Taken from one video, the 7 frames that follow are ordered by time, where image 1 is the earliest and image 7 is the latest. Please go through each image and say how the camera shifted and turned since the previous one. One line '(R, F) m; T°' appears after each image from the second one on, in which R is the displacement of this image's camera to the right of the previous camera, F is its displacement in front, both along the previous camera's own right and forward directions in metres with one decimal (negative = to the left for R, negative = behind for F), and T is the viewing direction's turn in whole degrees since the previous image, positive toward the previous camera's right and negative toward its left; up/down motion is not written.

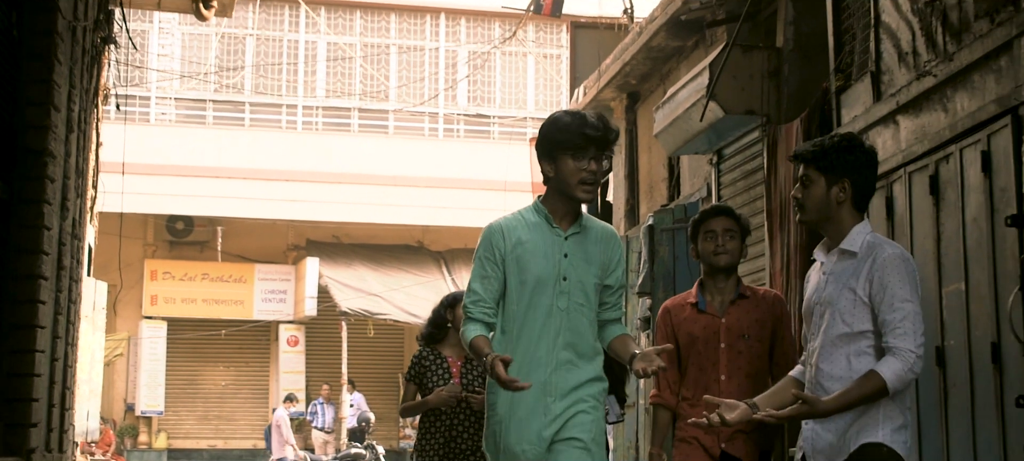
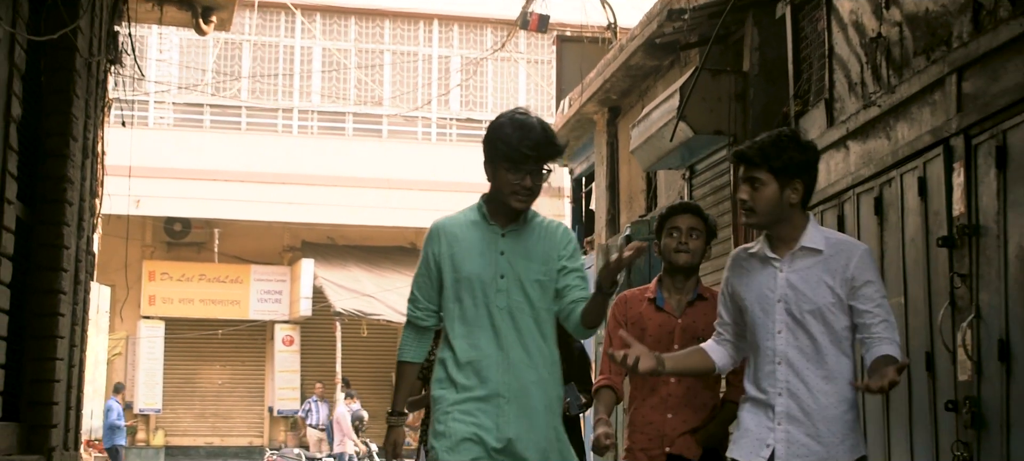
(+0.1, -0.6) m; 0°
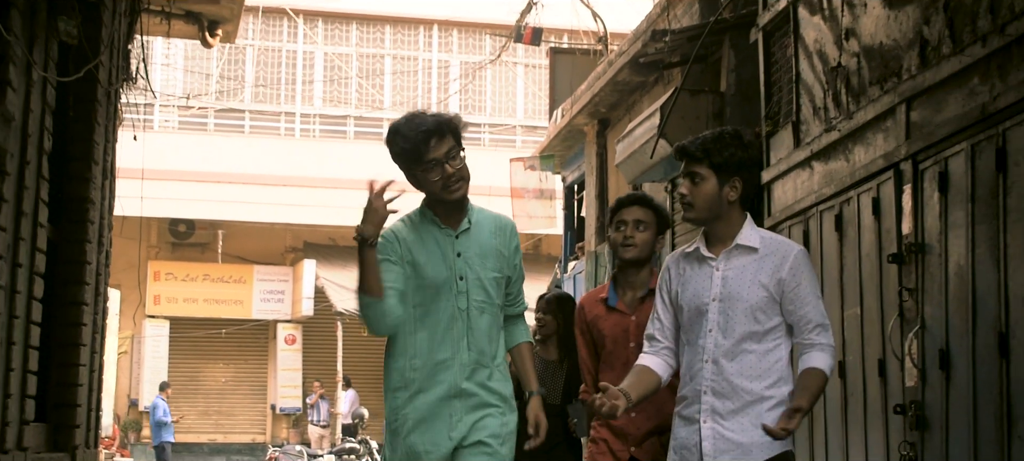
(+0.1, -0.6) m; 0°
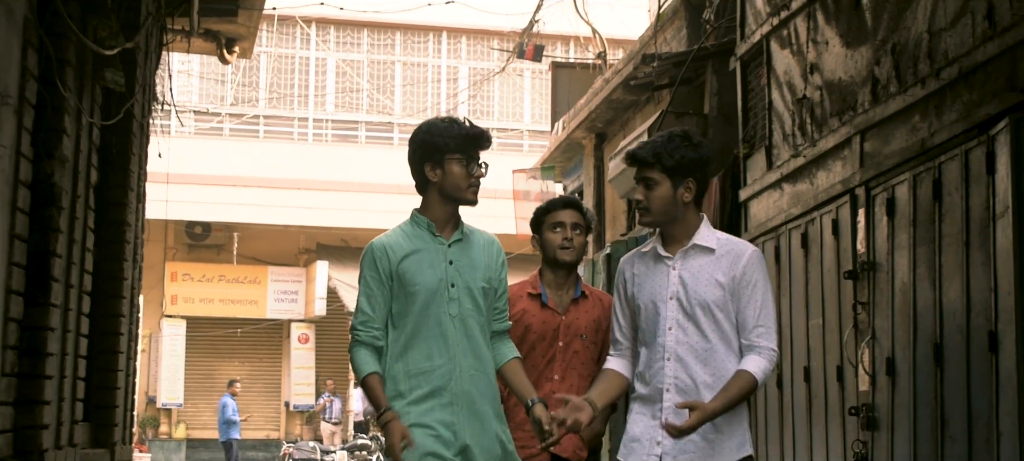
(+0.1, -0.8) m; 0°
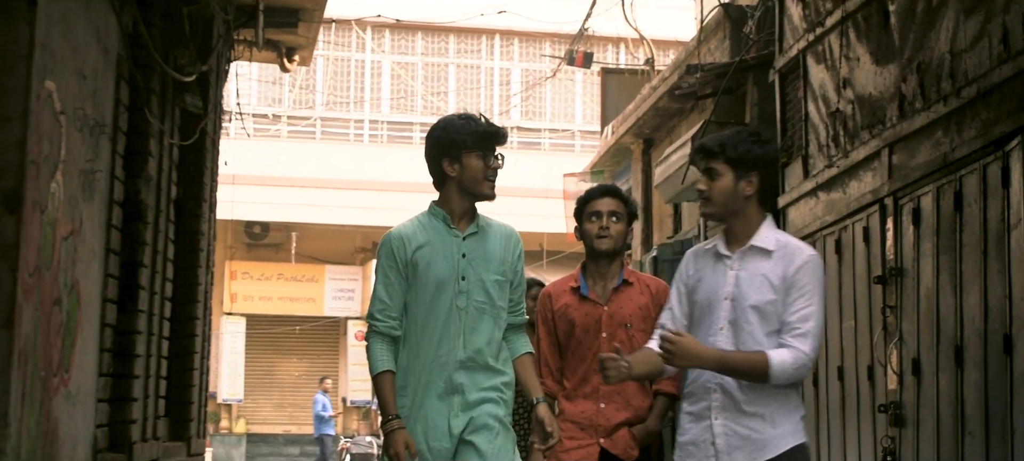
(0.0, -0.5) m; -2°
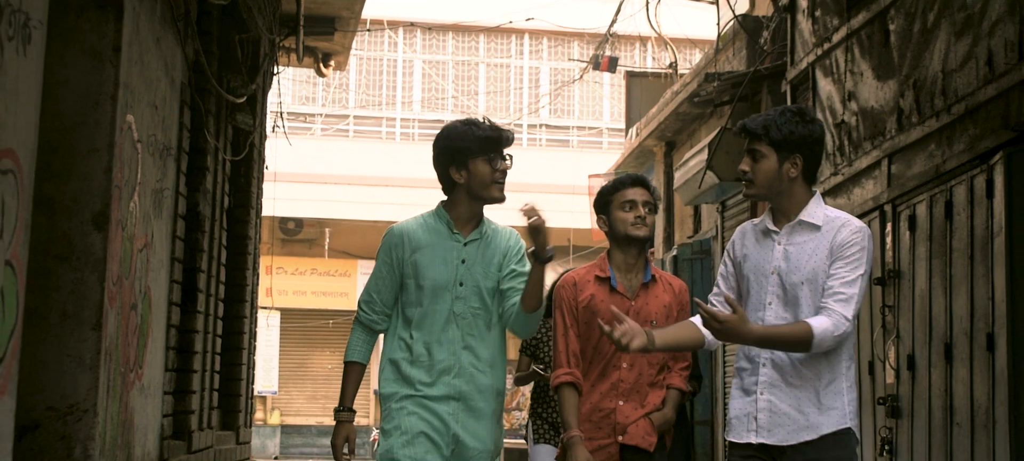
(0.0, -0.6) m; -1°
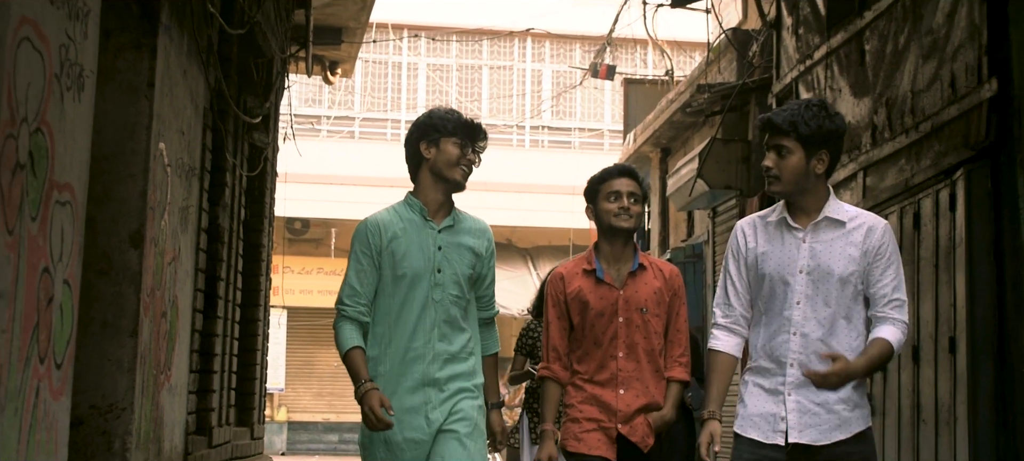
(0.0, -0.6) m; 0°
